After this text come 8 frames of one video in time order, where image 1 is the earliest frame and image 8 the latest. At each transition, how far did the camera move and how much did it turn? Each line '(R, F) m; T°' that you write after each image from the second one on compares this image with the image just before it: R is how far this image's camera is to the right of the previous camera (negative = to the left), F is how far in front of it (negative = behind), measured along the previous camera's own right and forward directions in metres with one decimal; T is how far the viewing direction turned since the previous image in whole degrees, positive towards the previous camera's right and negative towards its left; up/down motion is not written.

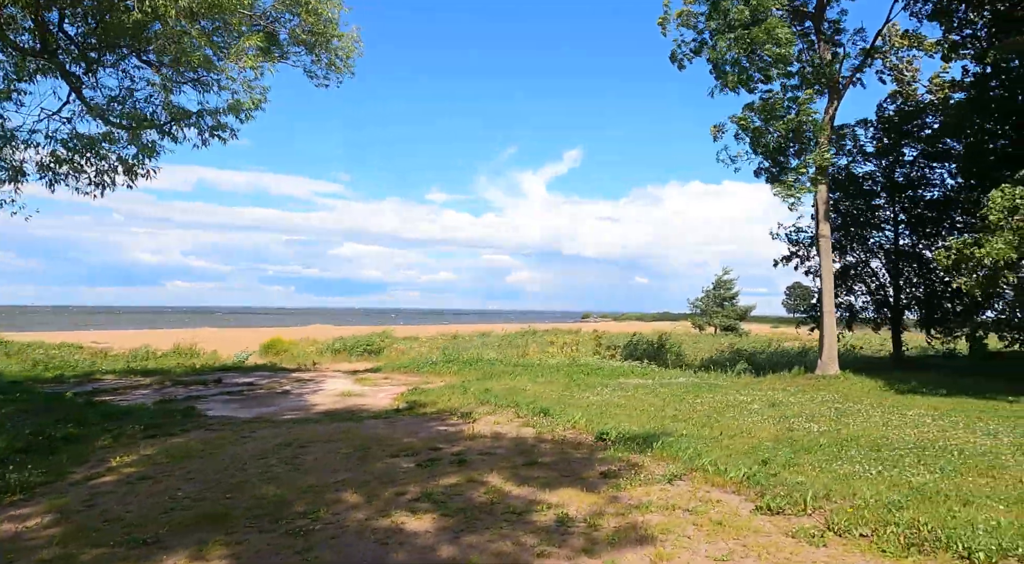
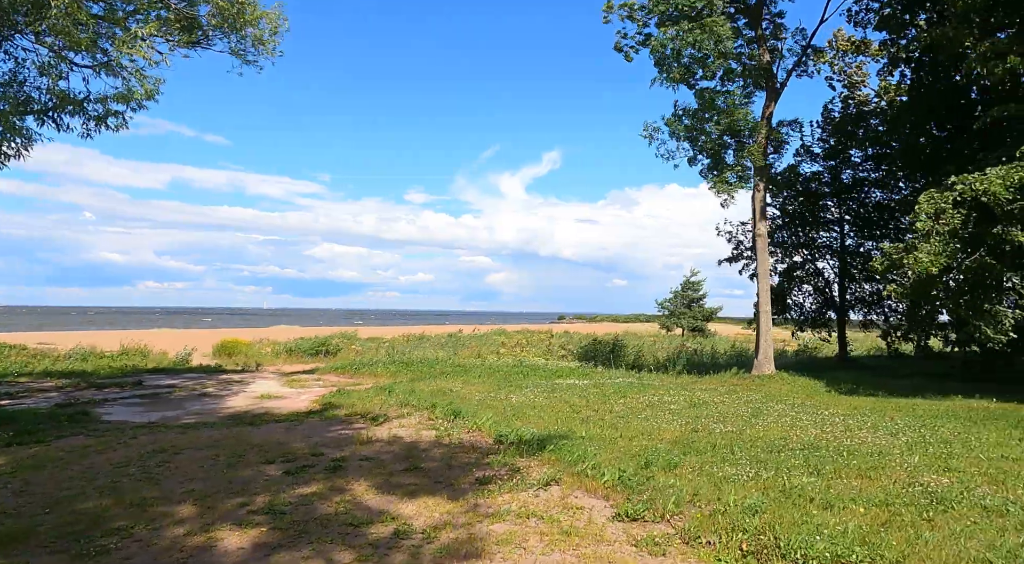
(+0.8, +0.2) m; +3°
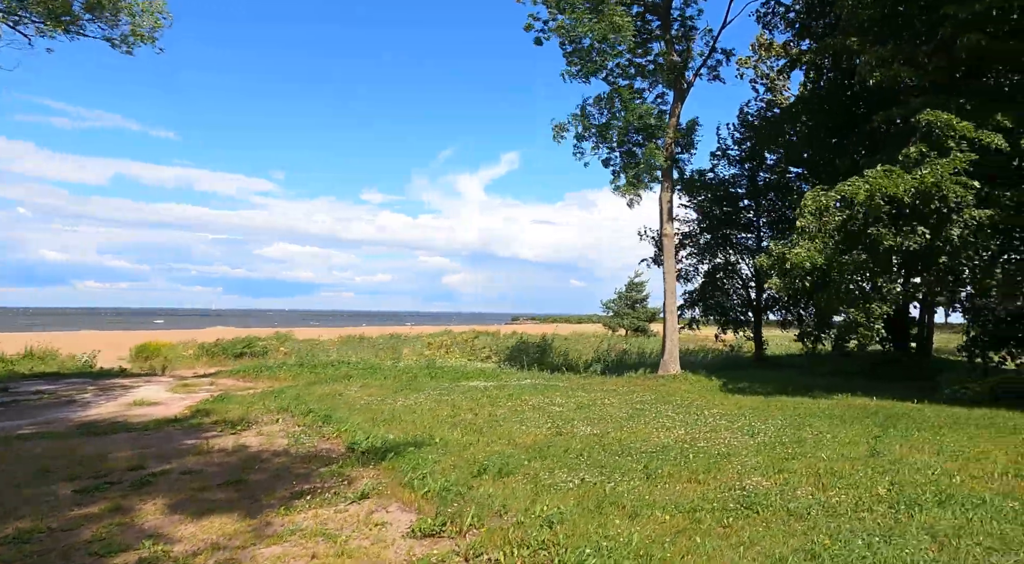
(+0.9, +0.2) m; +5°
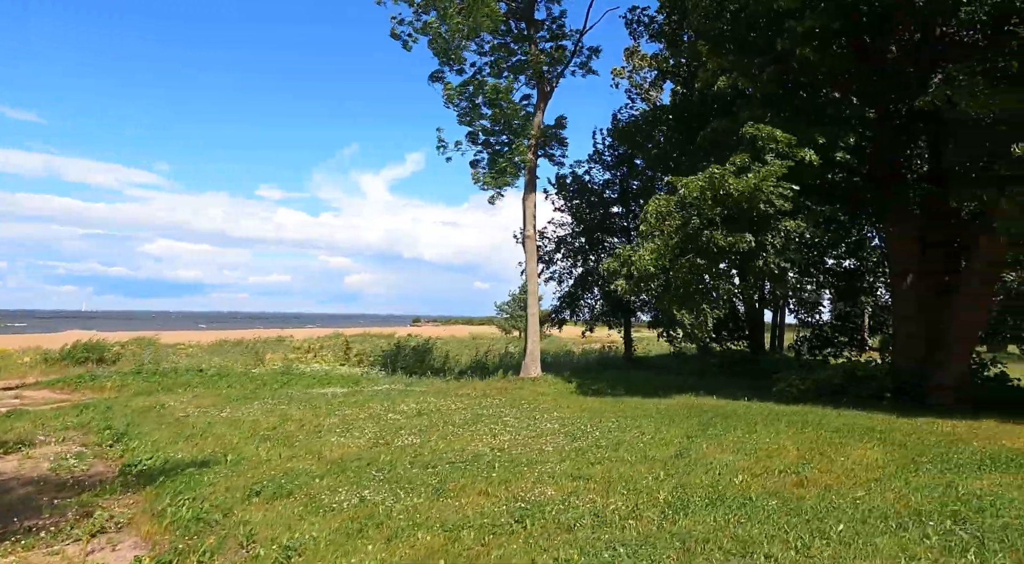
(+0.9, +0.2) m; +10°
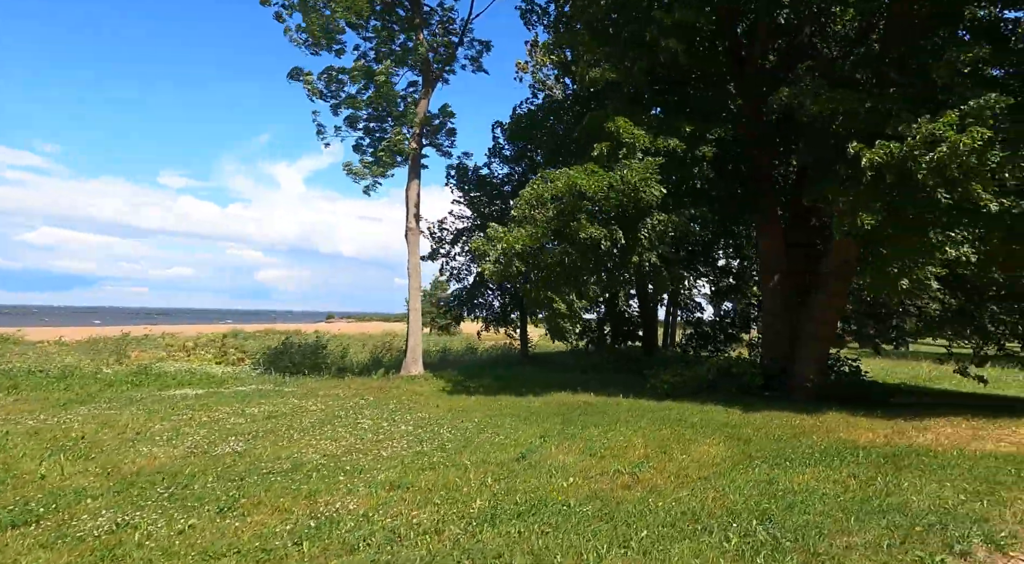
(+0.8, +0.4) m; +8°
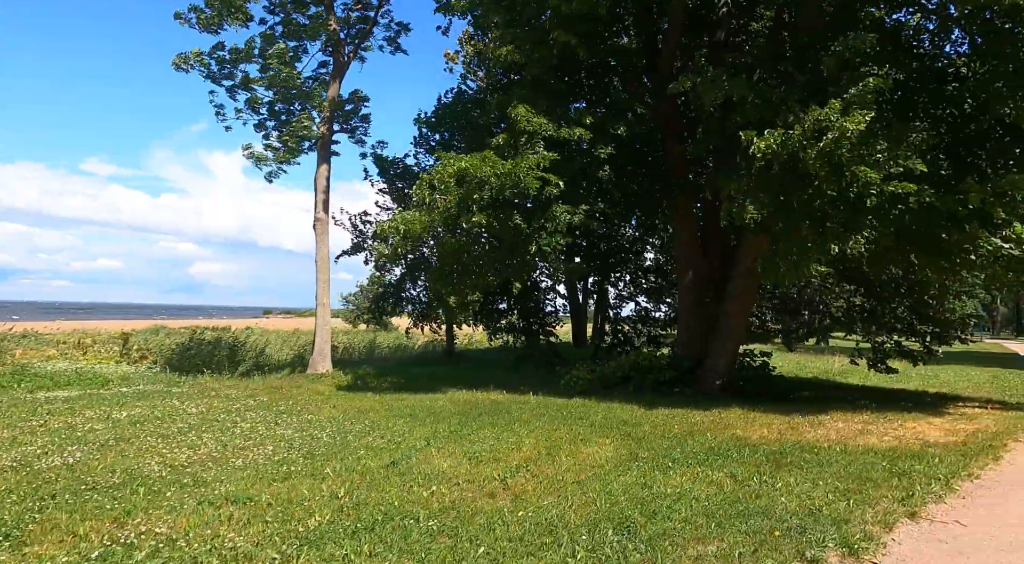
(+0.7, +0.4) m; +6°
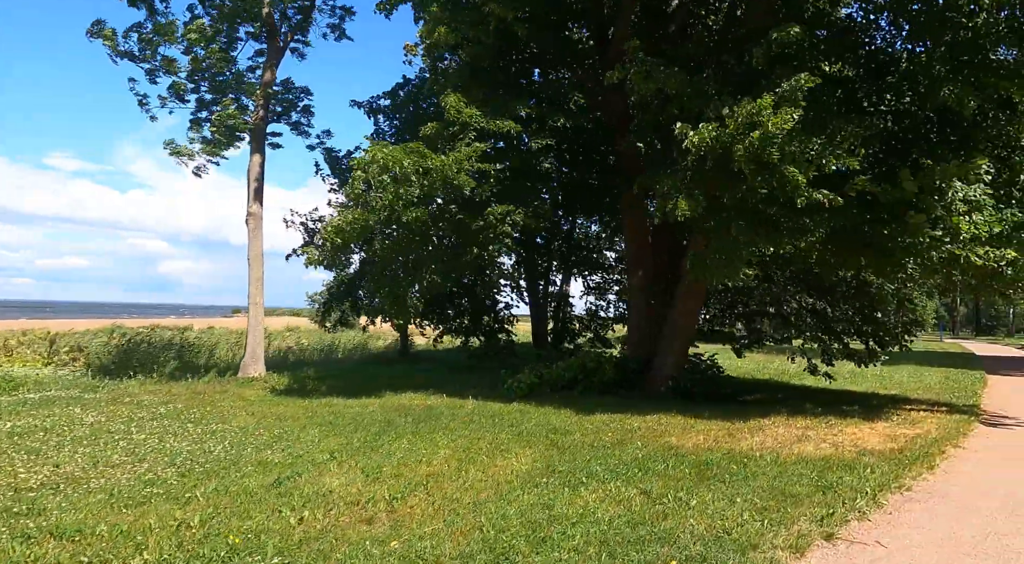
(+0.7, +0.5) m; +3°
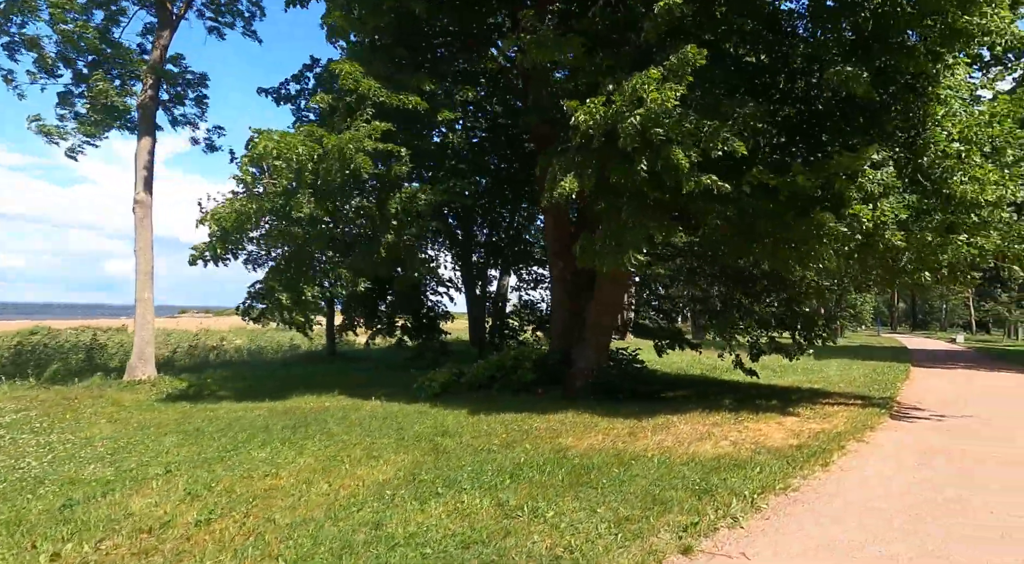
(+0.9, +0.6) m; +4°
